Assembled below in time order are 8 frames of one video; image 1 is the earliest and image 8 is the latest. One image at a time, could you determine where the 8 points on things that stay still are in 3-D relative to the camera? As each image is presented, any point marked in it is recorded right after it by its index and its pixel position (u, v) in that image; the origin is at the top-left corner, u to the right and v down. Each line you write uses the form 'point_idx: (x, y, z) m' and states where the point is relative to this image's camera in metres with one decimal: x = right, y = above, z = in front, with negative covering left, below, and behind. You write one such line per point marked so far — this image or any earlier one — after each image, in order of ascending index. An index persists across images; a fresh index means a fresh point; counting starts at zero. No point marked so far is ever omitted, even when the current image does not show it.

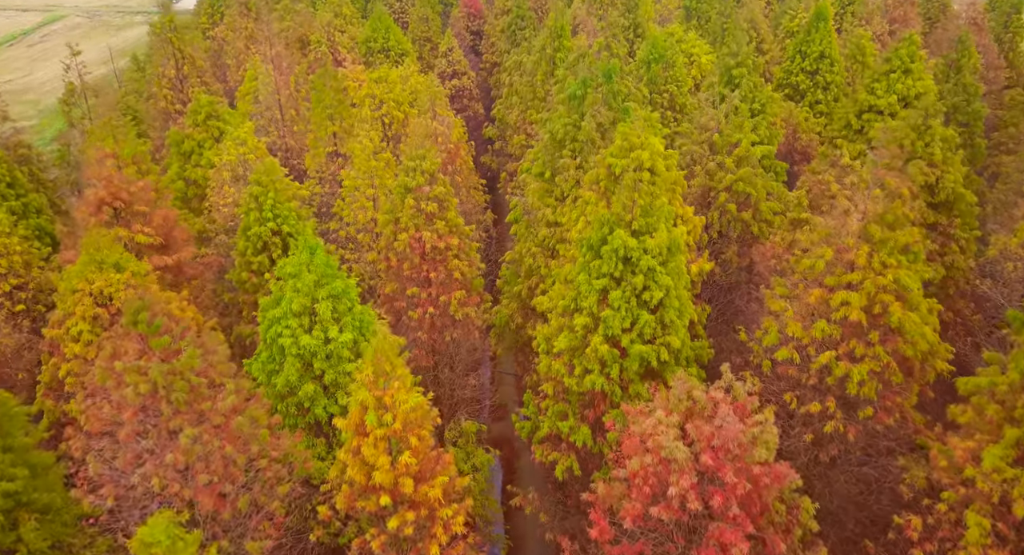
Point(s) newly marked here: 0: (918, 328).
0: (+9.8, -1.2, +17.2) m
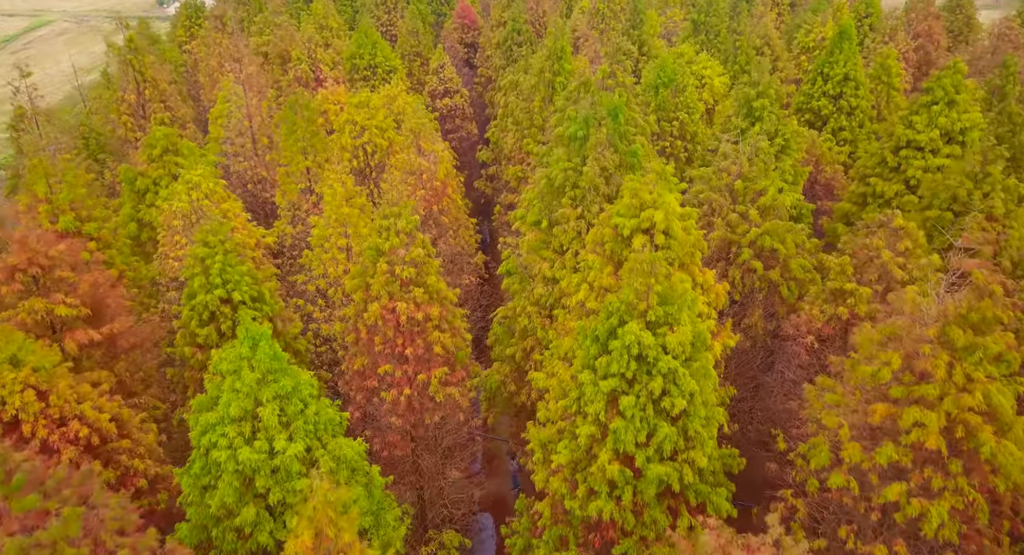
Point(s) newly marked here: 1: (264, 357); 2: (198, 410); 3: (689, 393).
0: (+9.5, -3.4, +13.5) m
1: (-5.7, -1.8, +16.5) m
2: (-7.4, -3.1, +16.9) m
3: (+3.8, -2.5, +15.4) m
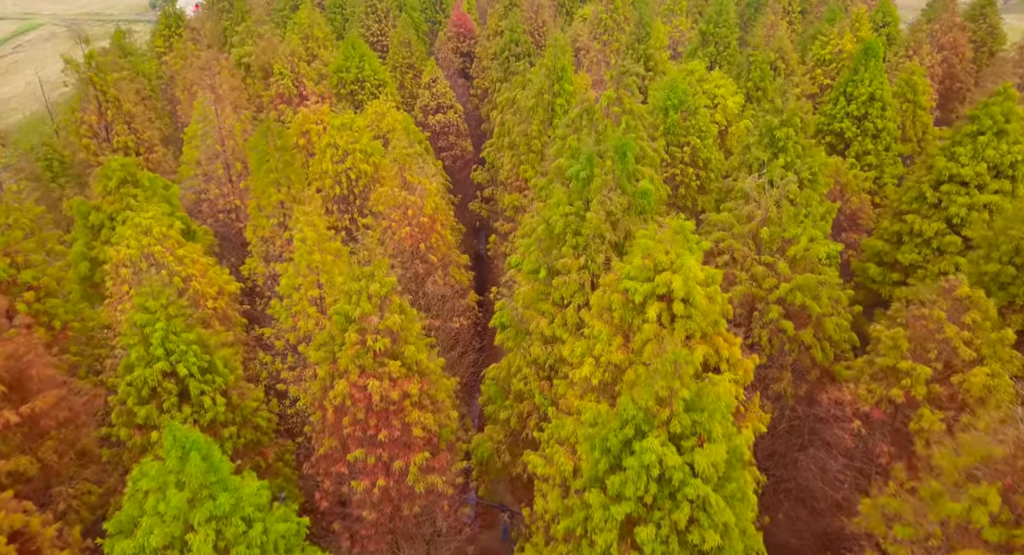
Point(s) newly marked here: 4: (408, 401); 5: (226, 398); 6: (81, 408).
0: (+9.3, -5.2, +10.4) m
1: (-5.9, -3.6, +13.3) m
2: (-7.6, -4.9, +13.8) m
3: (+3.6, -4.2, +12.3) m
4: (-2.6, -3.2, +18.2) m
5: (-7.7, -3.2, +19.2) m
6: (-11.9, -3.6, +19.8) m
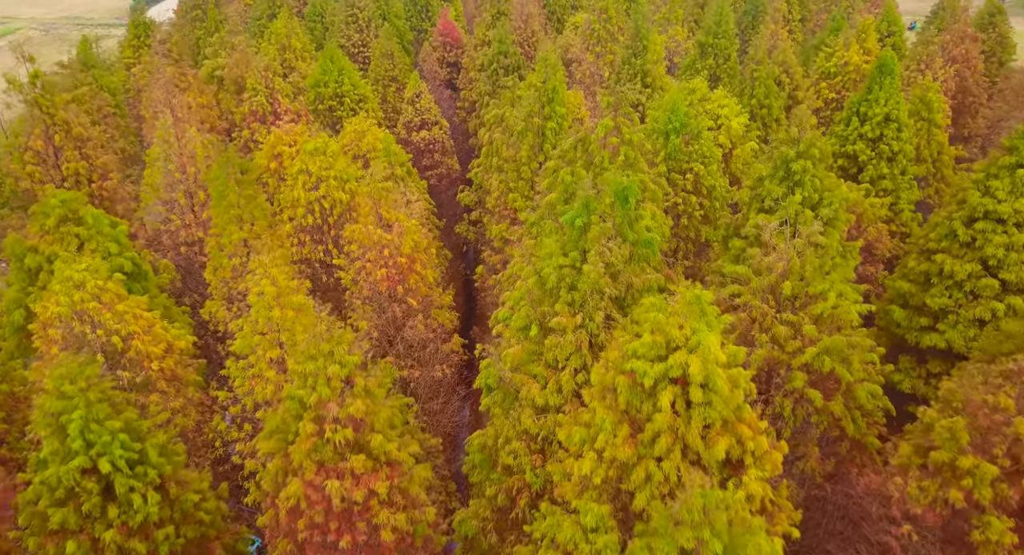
0: (+9.1, -6.8, +7.7) m
1: (-6.2, -5.2, +10.5) m
2: (-7.8, -6.5, +10.9) m
3: (+3.4, -5.8, +9.5) m
4: (-2.9, -4.8, +15.4) m
5: (-8.0, -4.9, +16.3) m
6: (-12.2, -5.3, +16.8) m
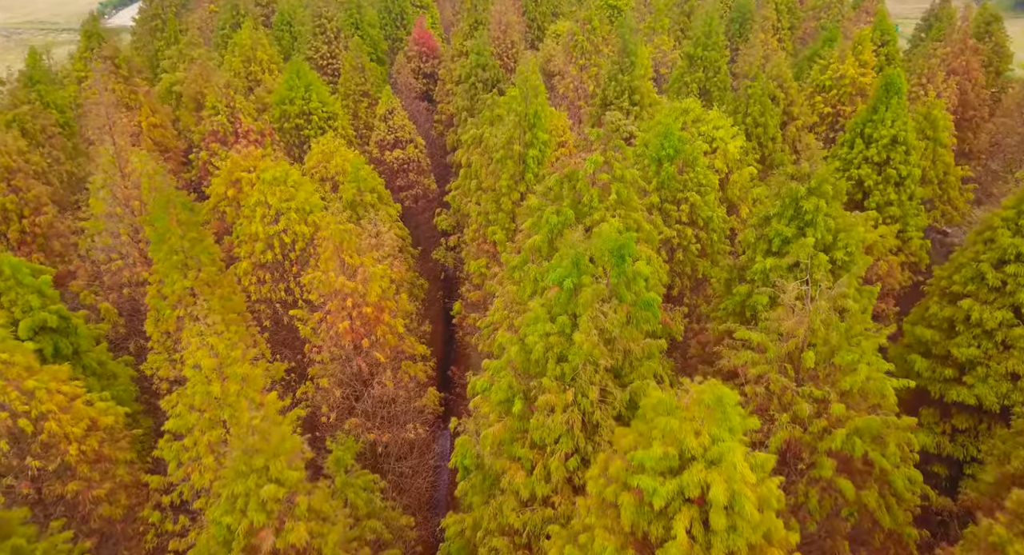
0: (+9.0, -8.2, +5.2) m
1: (-6.4, -6.9, +7.6) m
2: (-8.1, -8.2, +7.9) m
3: (+3.2, -7.4, +6.8) m
4: (-3.3, -6.4, +12.6) m
5: (-8.3, -6.6, +13.3) m
6: (-12.6, -7.0, +13.8) m
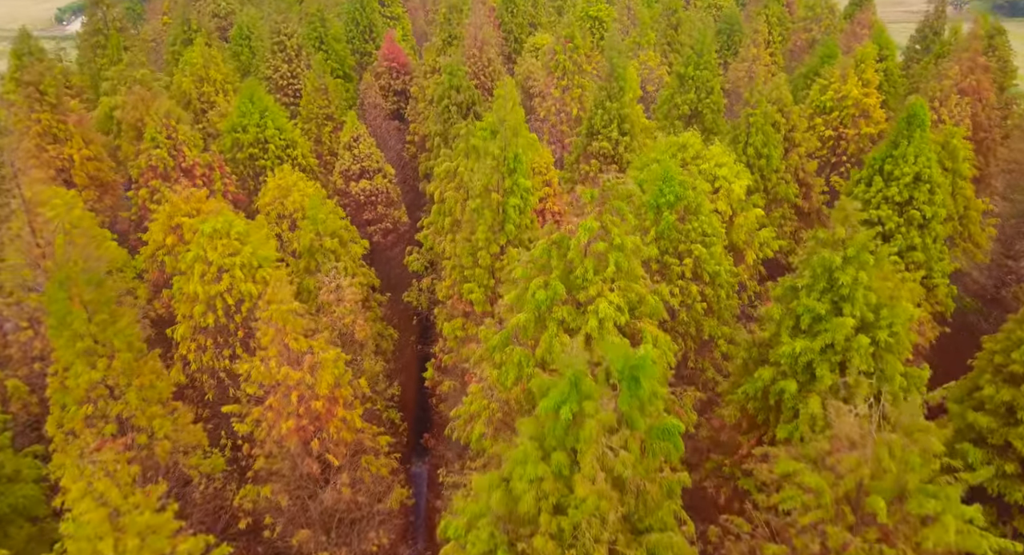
0: (+9.1, -10.3, +1.6) m
1: (-6.4, -9.1, +3.6) m
2: (-8.1, -10.5, +3.9) m
3: (+3.2, -9.5, +3.1) m
4: (-3.4, -8.6, +8.7) m
5: (-8.5, -8.9, +9.3) m
6: (-12.8, -9.4, +9.6) m
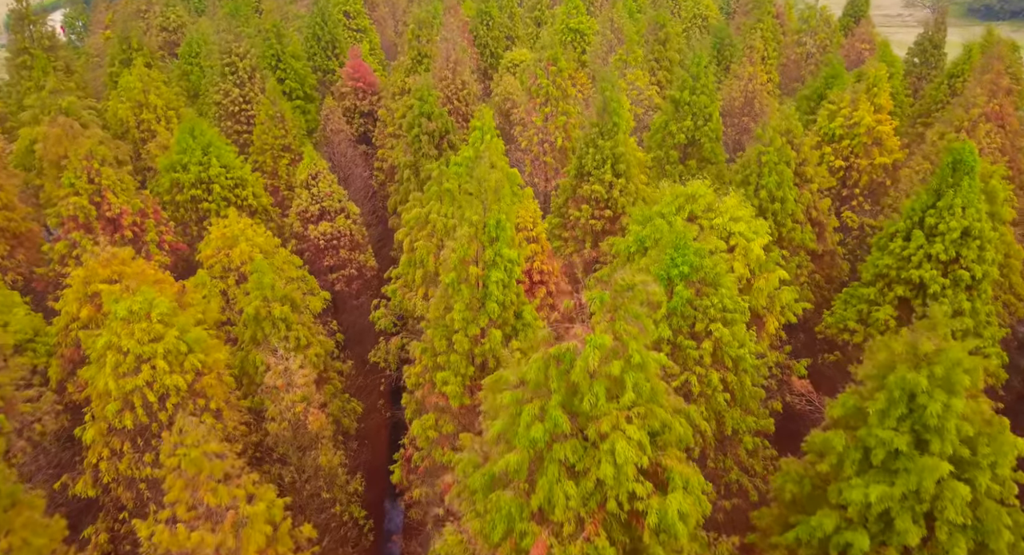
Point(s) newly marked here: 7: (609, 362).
0: (+9.5, -12.6, -2.5) m
1: (-6.0, -11.7, -1.0) m
2: (-7.7, -13.0, -0.8) m
3: (+3.6, -11.9, -1.2) m
4: (-3.3, -11.2, +4.2) m
5: (-8.4, -11.5, +4.6) m
6: (-12.6, -12.1, +4.8) m
7: (+1.8, -1.6, +13.7) m
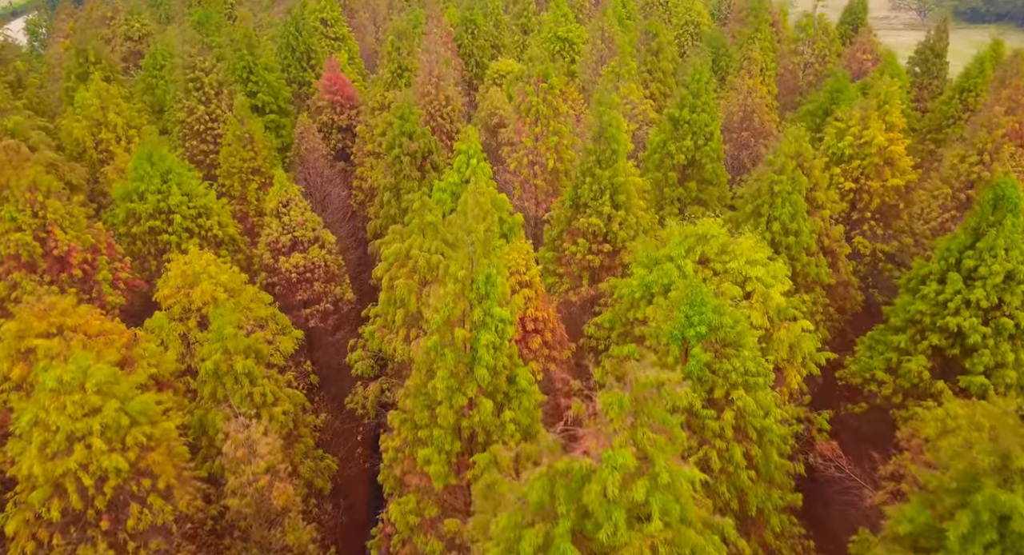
0: (+9.9, -14.0, -5.0) m
1: (-5.7, -13.2, -3.9) m
2: (-7.4, -14.6, -3.7) m
3: (+3.9, -13.4, -3.8) m
4: (-3.0, -12.7, +1.4) m
5: (-8.1, -13.1, +1.7) m
6: (-12.4, -13.7, +1.8) m
7: (+1.8, -3.1, +11.0) m
